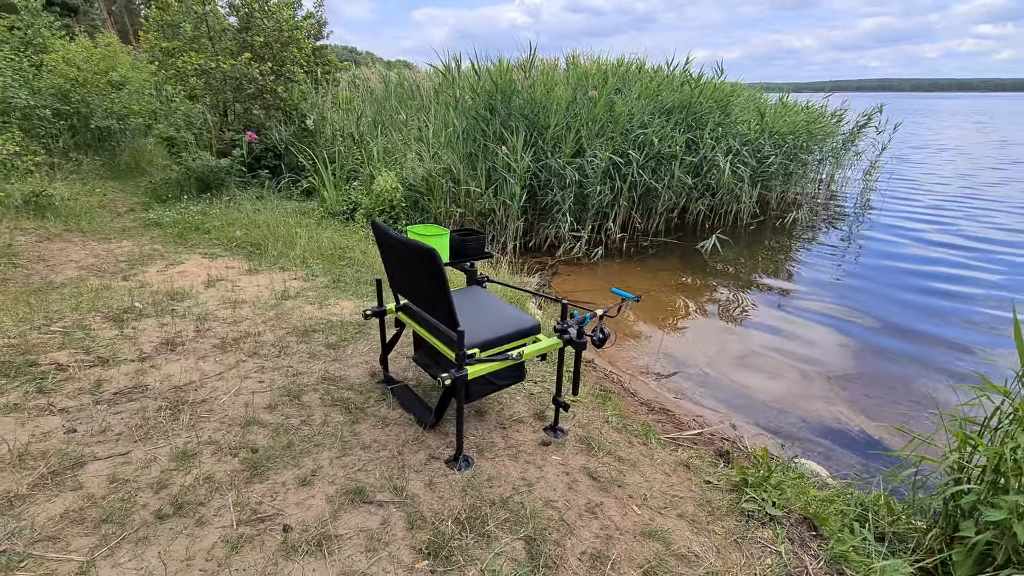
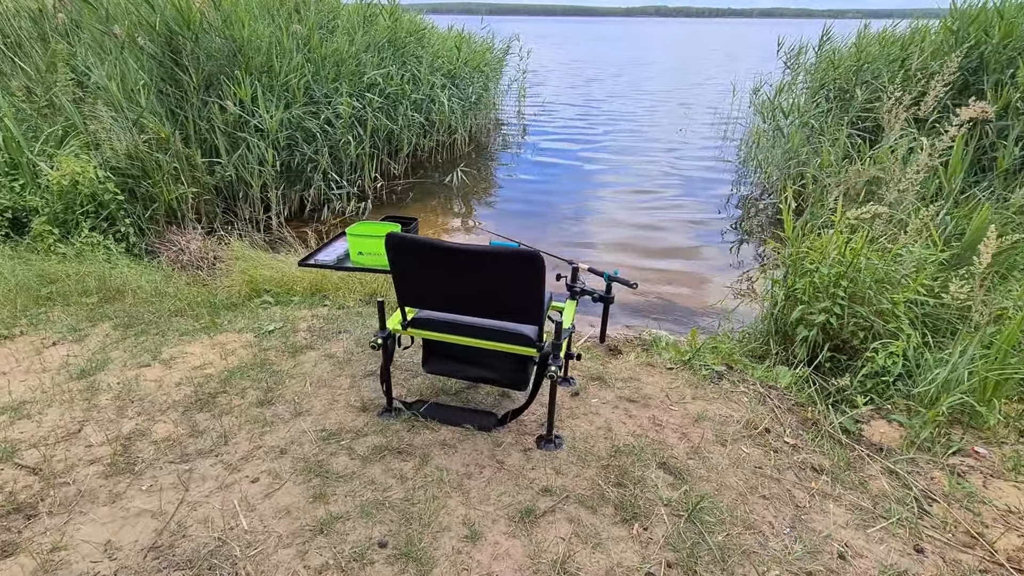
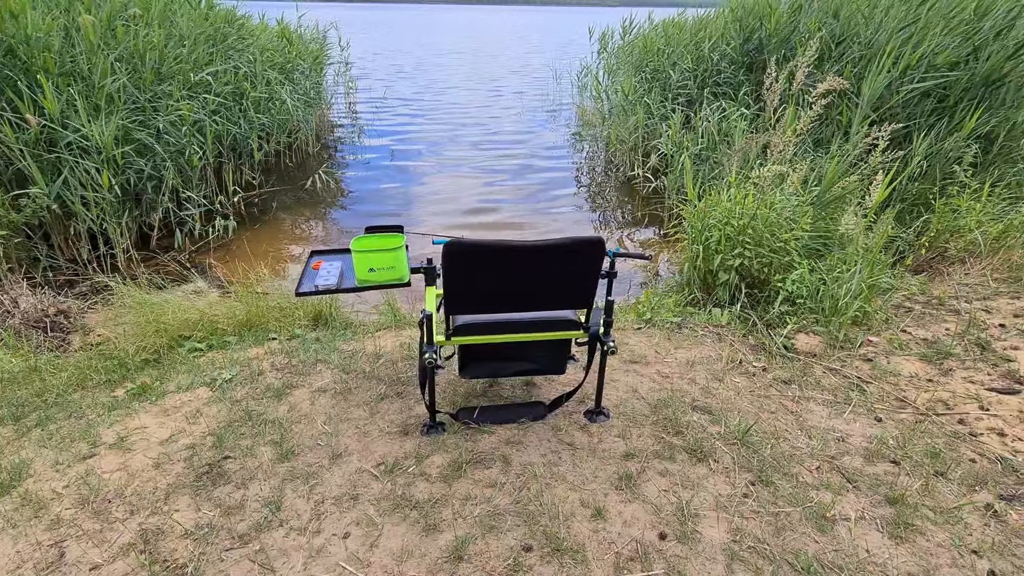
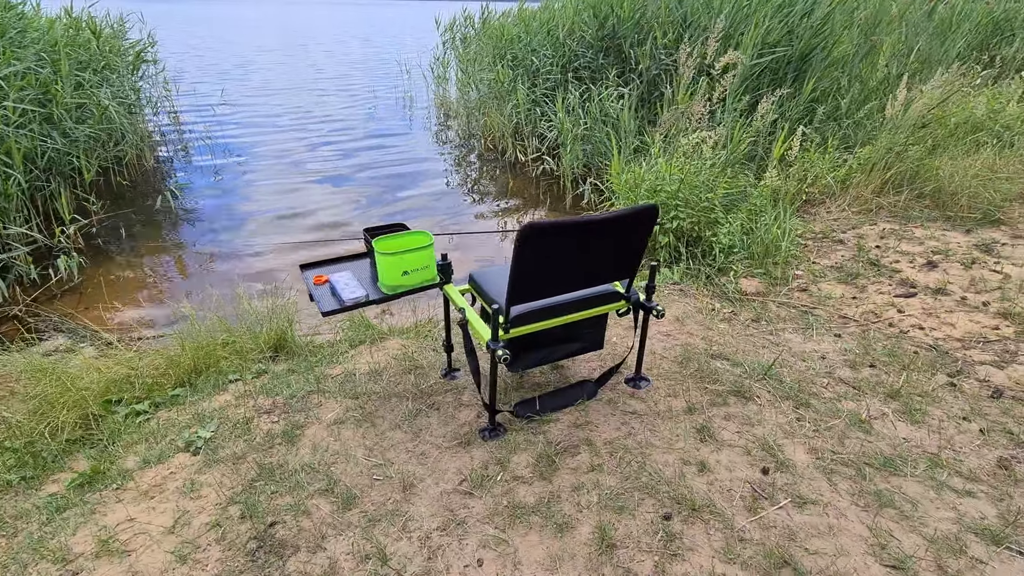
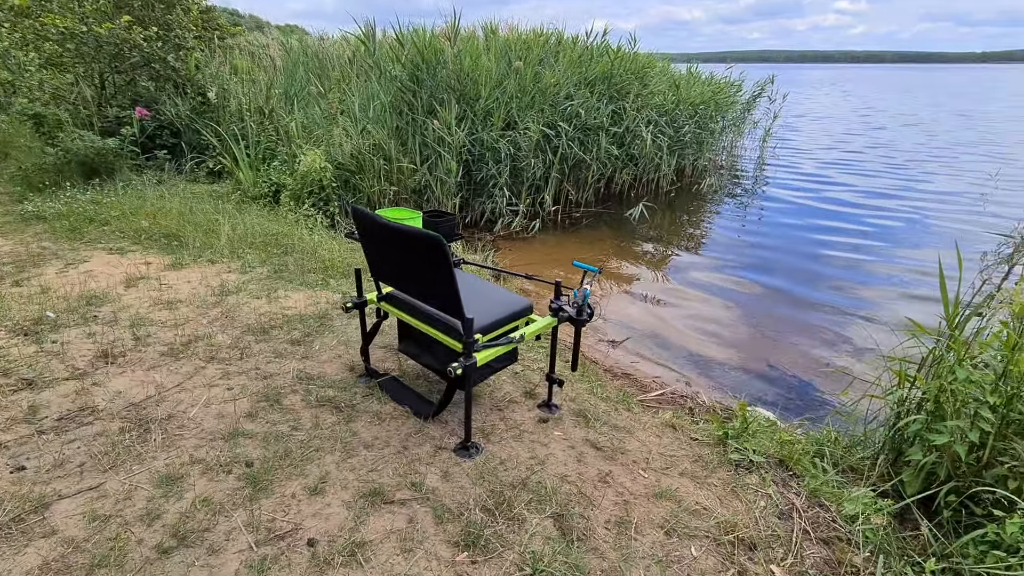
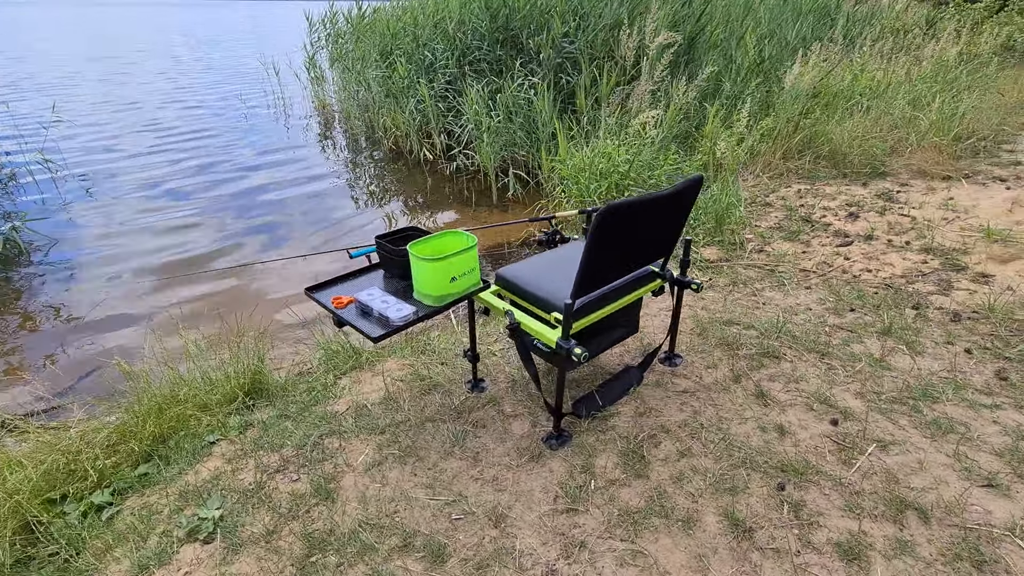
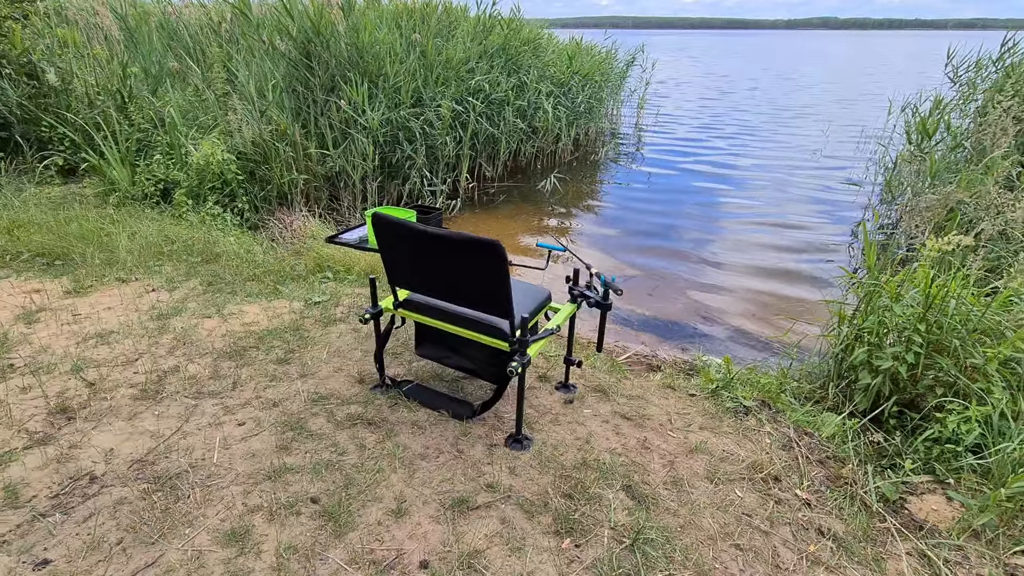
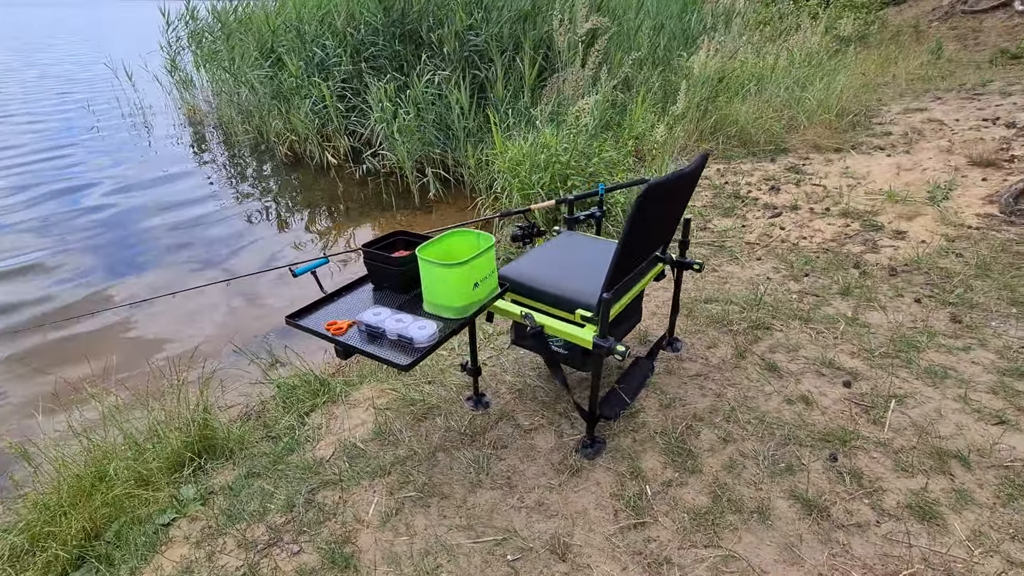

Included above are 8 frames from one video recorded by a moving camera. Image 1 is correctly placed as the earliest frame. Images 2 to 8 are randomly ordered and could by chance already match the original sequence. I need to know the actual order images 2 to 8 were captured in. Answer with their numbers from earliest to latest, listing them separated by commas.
5, 7, 2, 3, 4, 6, 8
